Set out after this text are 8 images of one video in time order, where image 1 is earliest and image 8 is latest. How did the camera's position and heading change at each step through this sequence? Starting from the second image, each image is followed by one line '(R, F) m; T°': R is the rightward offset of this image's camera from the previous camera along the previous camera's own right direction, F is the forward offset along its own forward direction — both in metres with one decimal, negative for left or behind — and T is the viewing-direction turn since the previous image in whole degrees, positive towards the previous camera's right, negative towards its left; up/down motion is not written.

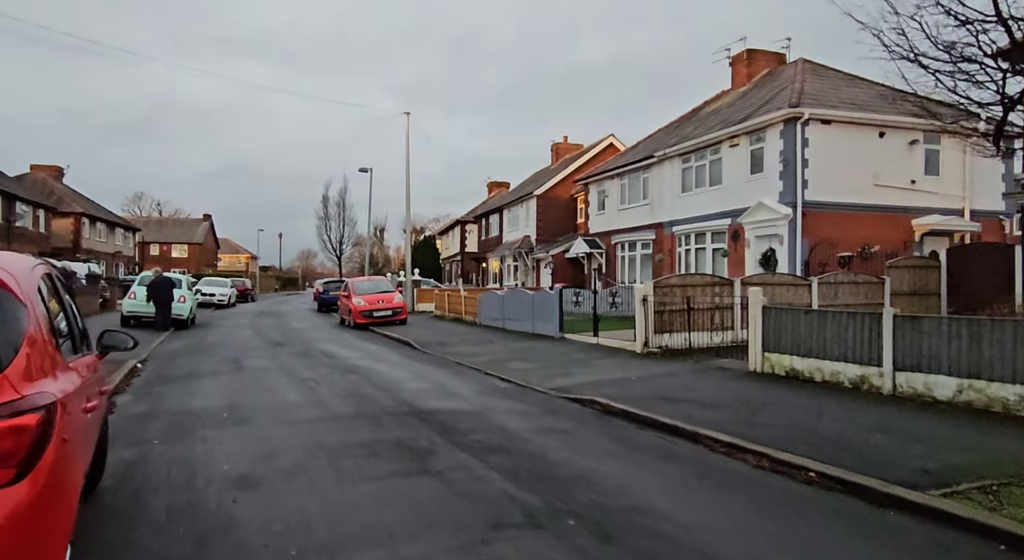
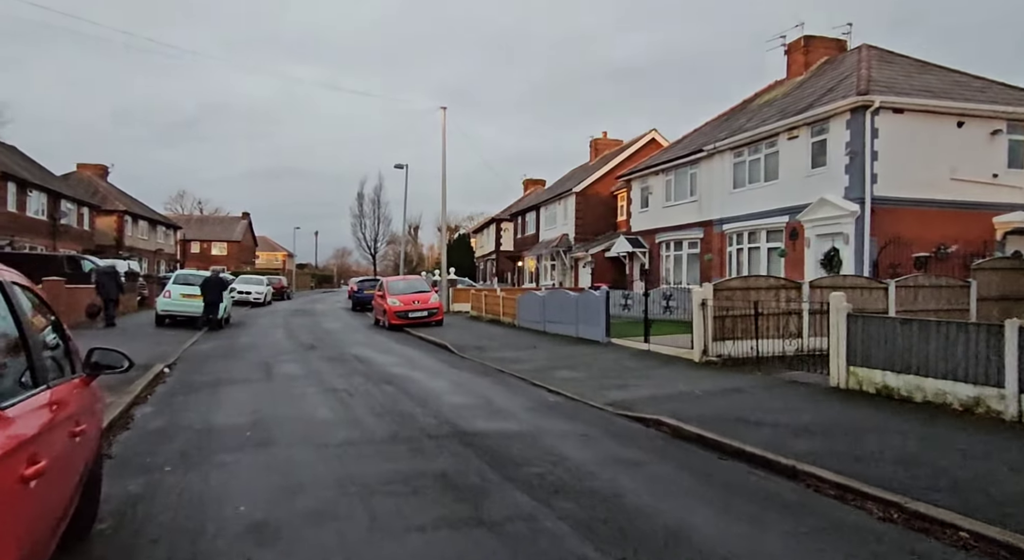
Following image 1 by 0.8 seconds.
(-0.3, +0.9) m; -3°
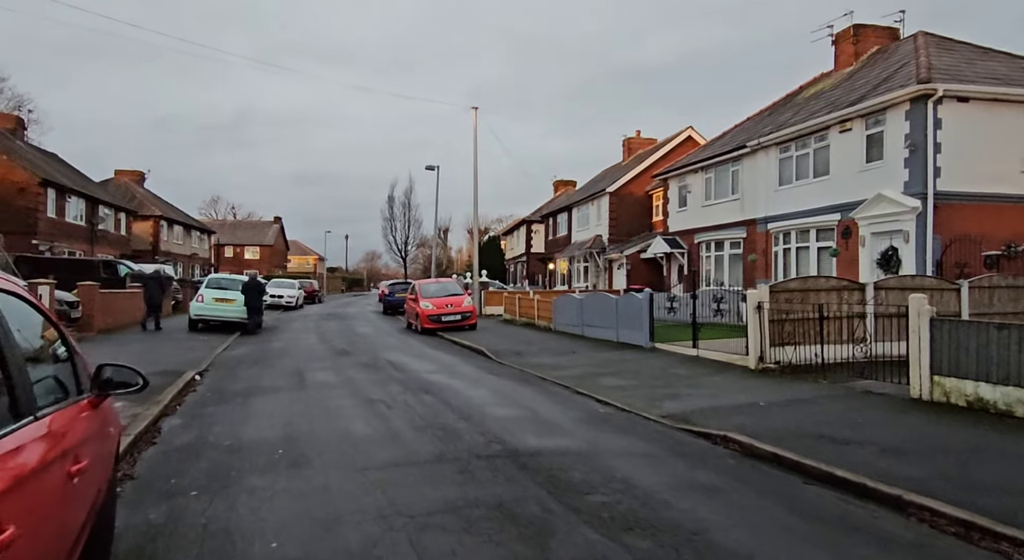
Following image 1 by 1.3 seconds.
(-0.2, +0.6) m; -2°
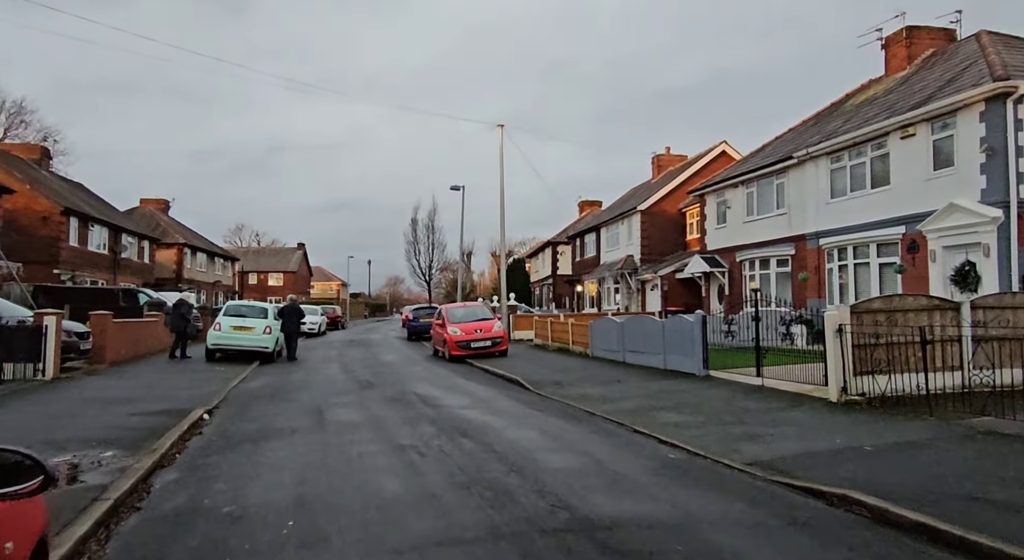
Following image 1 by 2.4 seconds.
(-0.3, +1.2) m; -2°
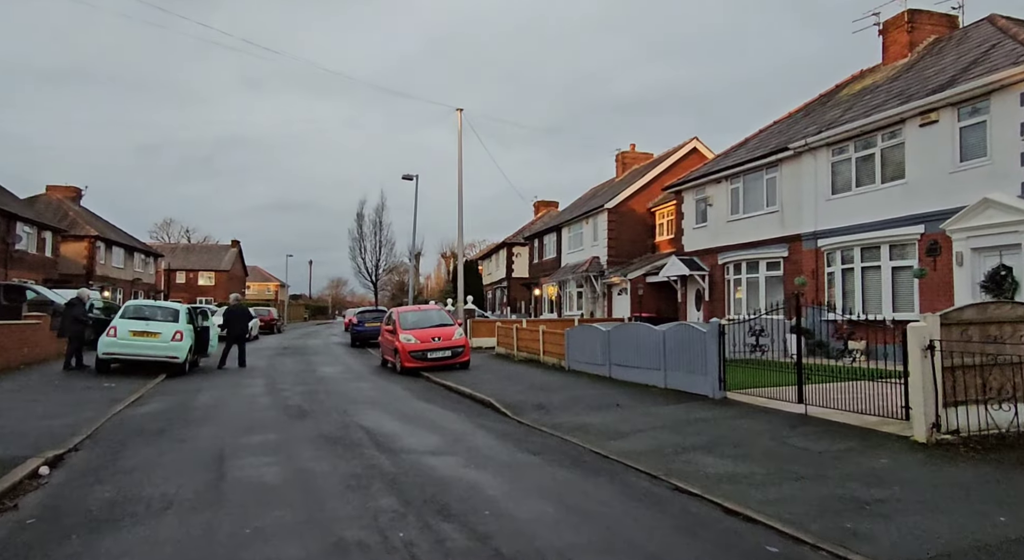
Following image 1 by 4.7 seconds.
(-0.5, +2.8) m; +5°
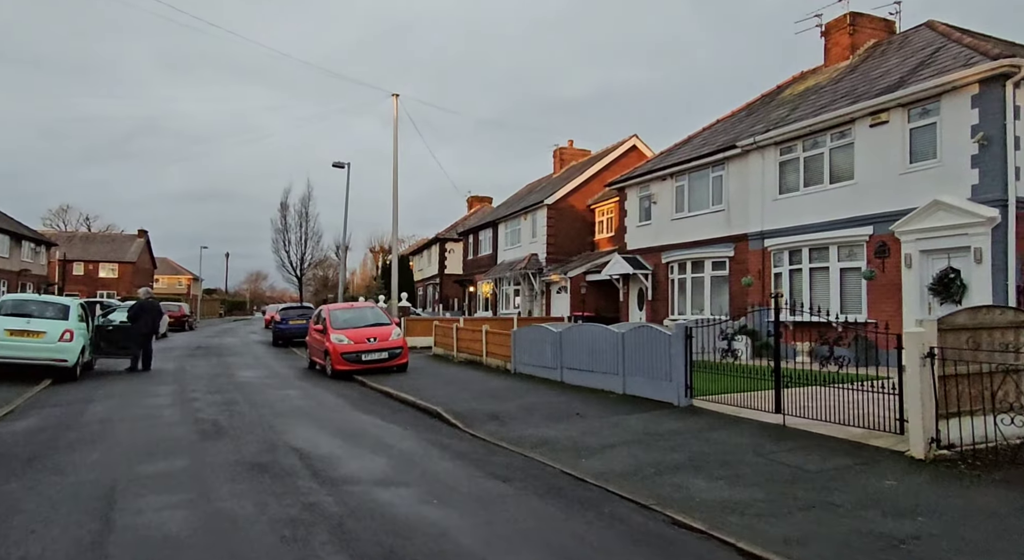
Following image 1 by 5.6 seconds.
(-0.4, +1.1) m; +6°
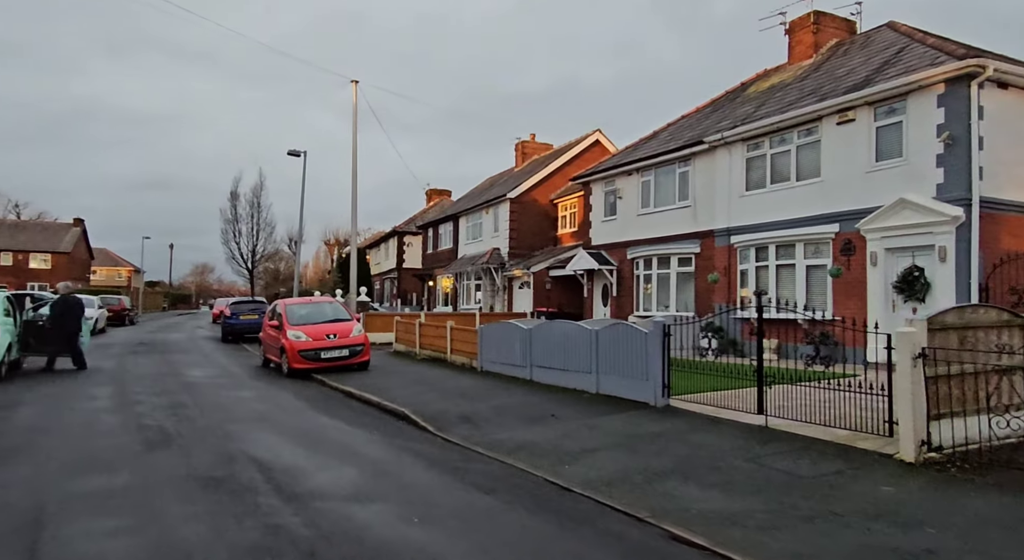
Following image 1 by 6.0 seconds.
(-0.3, +0.4) m; +4°
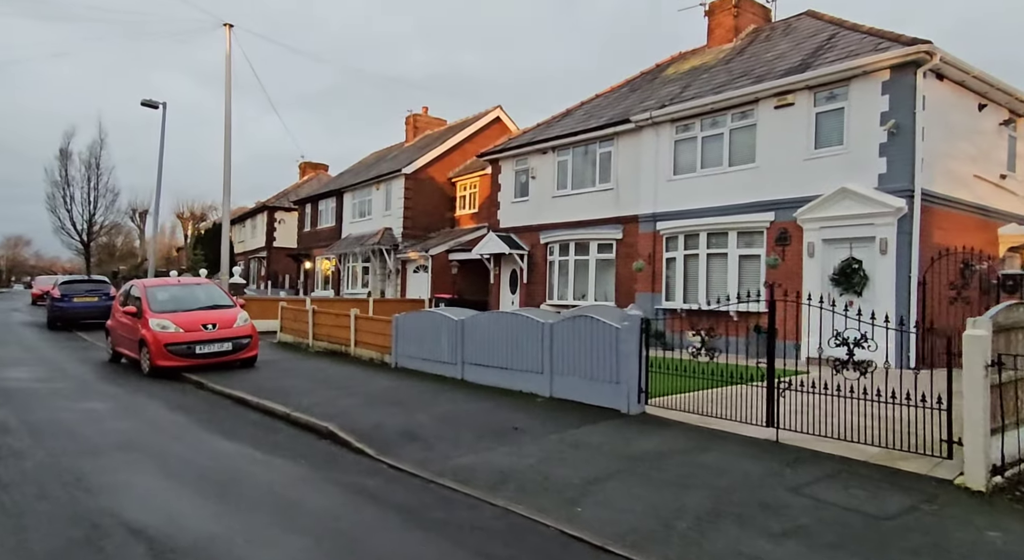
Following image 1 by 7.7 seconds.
(-1.0, +2.0) m; +11°
